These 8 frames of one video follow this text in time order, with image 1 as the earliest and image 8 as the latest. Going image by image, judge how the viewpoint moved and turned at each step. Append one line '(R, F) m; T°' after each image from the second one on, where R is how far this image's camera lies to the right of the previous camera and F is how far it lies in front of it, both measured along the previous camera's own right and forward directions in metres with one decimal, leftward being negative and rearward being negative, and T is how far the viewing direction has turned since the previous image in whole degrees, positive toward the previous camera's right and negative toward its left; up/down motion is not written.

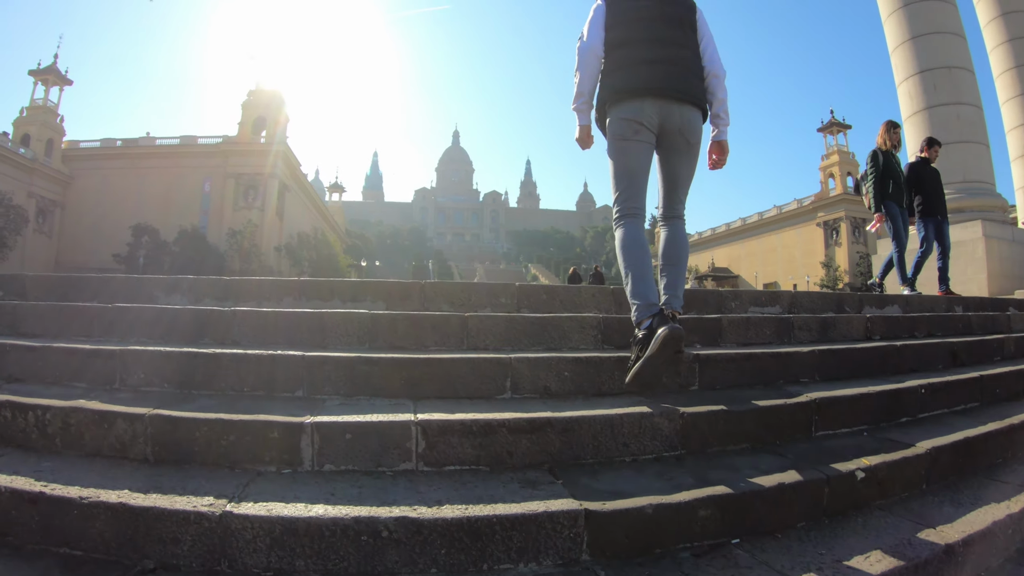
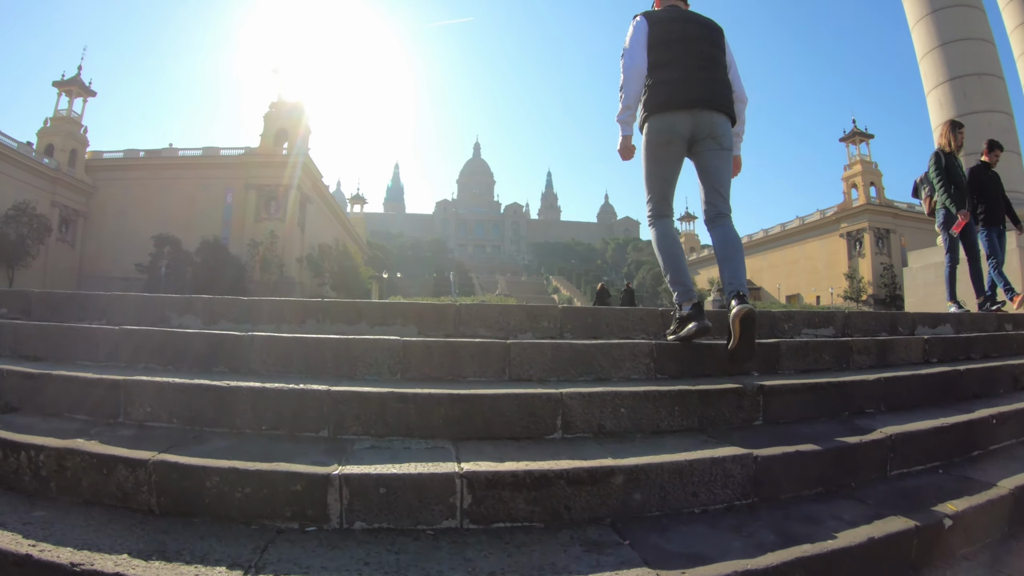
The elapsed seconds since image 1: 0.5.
(-0.1, +0.2) m; -2°
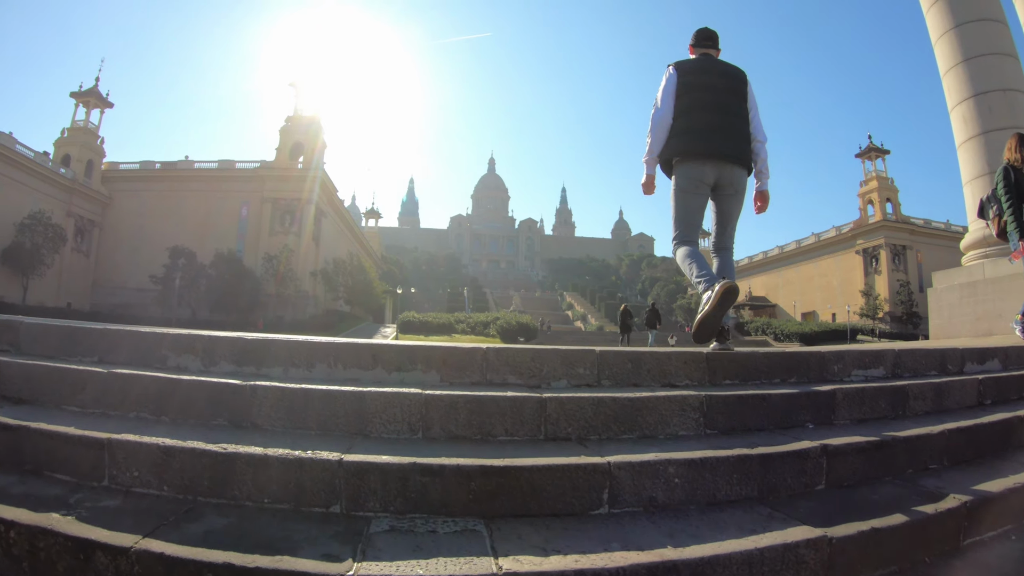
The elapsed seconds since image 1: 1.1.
(-0.1, +0.2) m; -1°
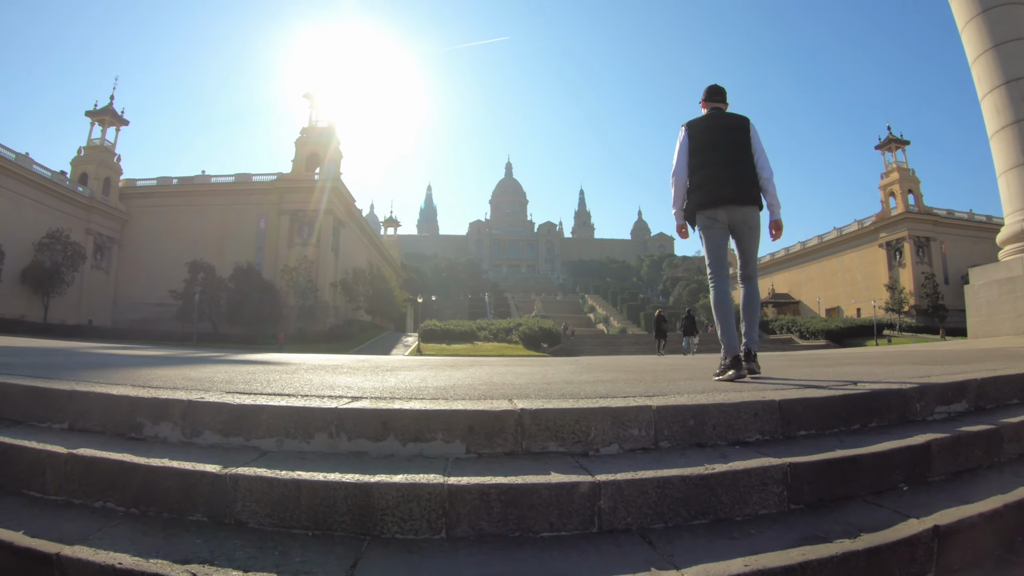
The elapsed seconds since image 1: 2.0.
(-0.1, +0.4) m; -2°
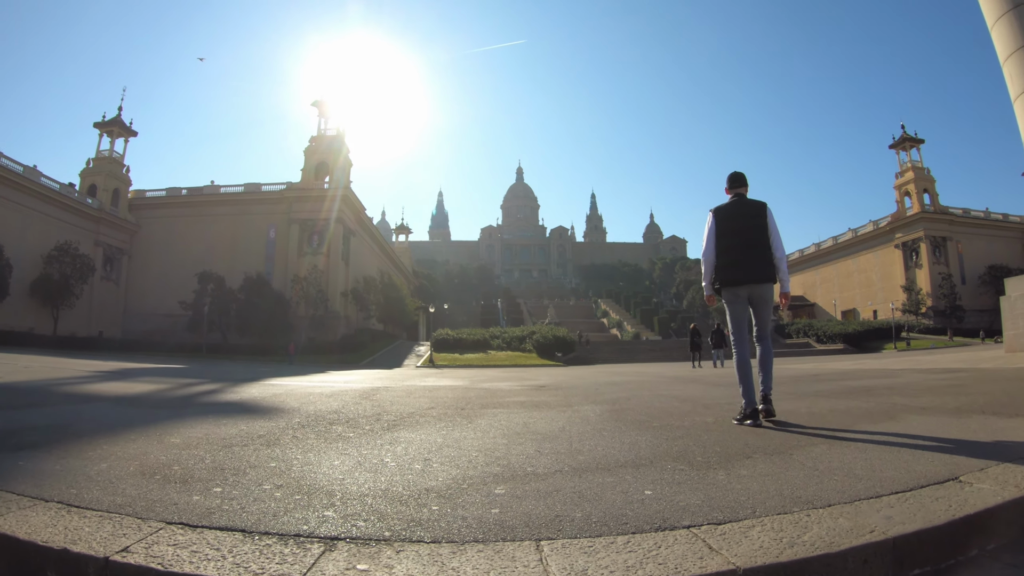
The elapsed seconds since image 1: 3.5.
(0.0, +0.5) m; -1°
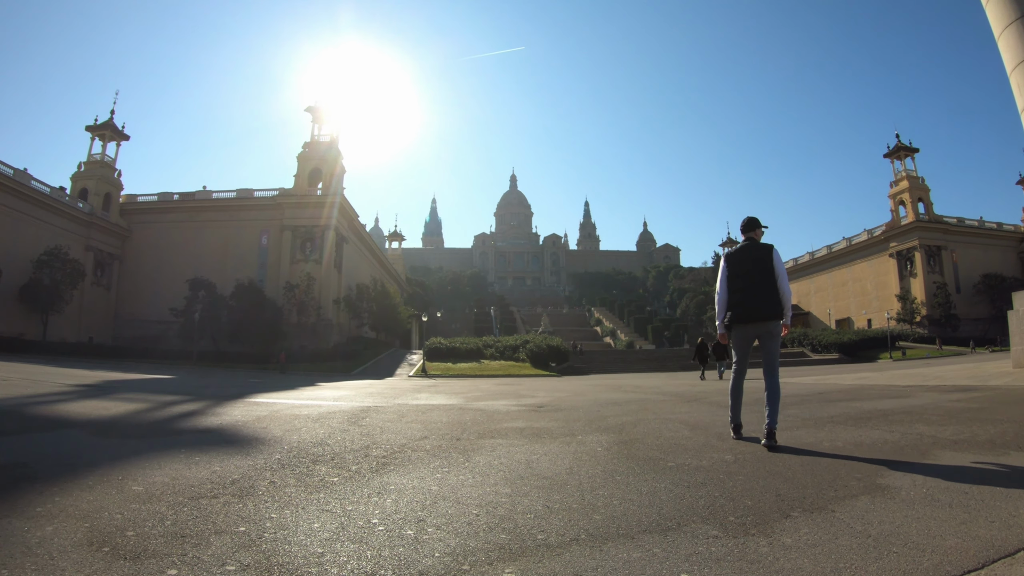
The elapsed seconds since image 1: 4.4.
(-0.1, +0.3) m; +1°
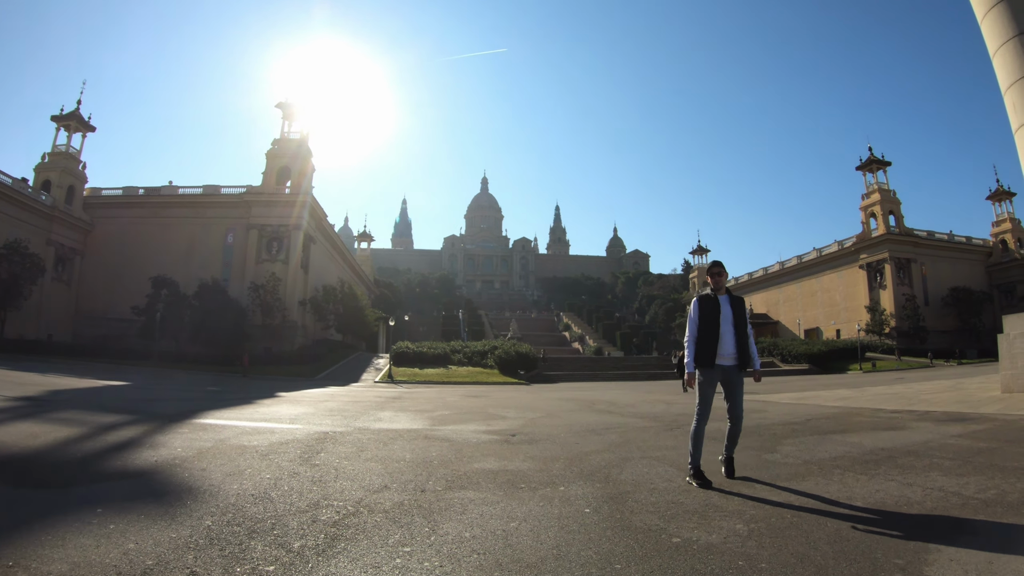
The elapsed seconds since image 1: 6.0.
(-0.1, +0.5) m; +3°
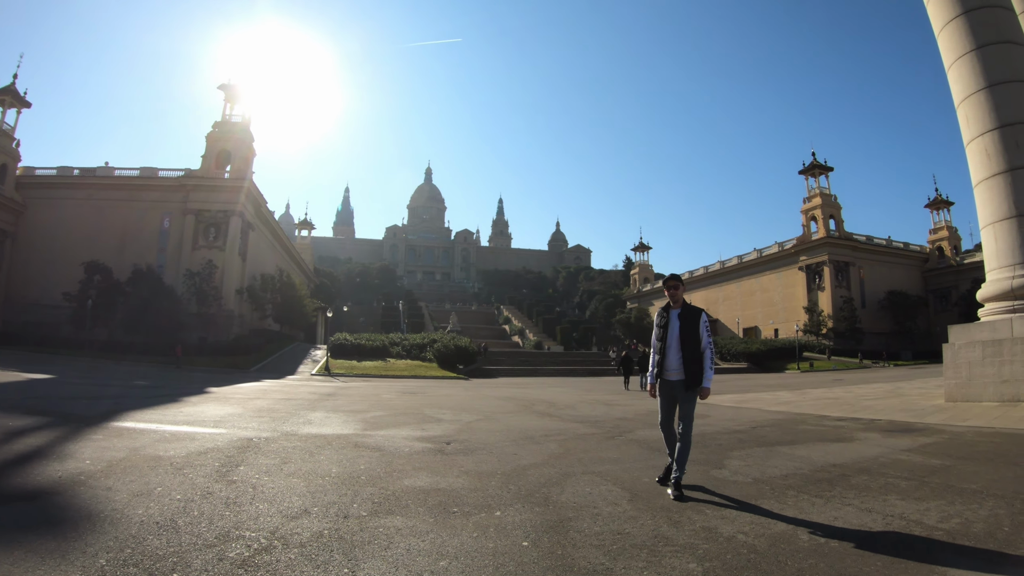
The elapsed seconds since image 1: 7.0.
(-0.2, +0.5) m; +6°
